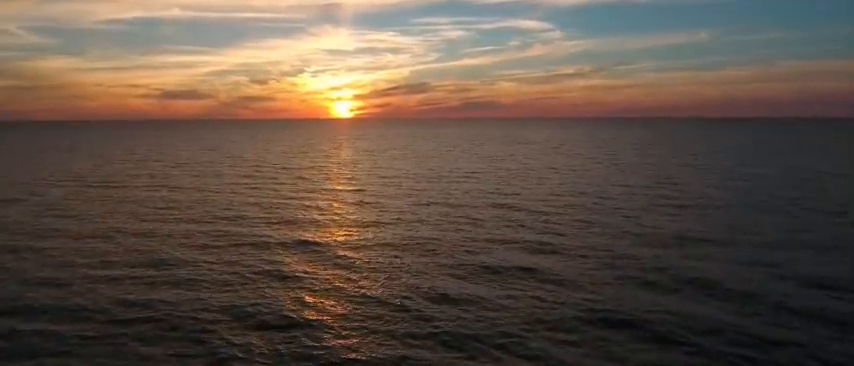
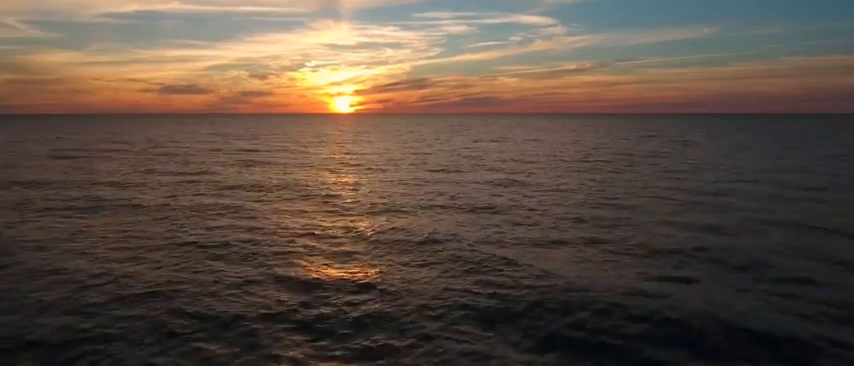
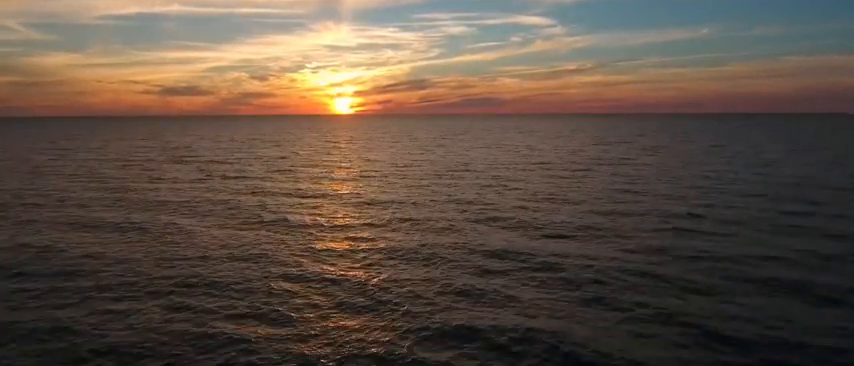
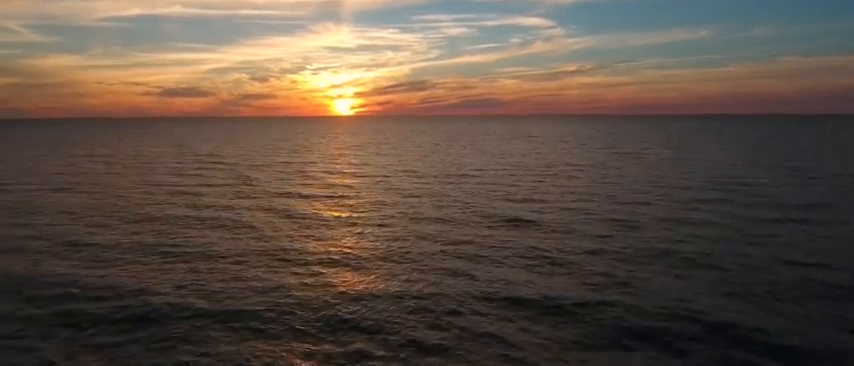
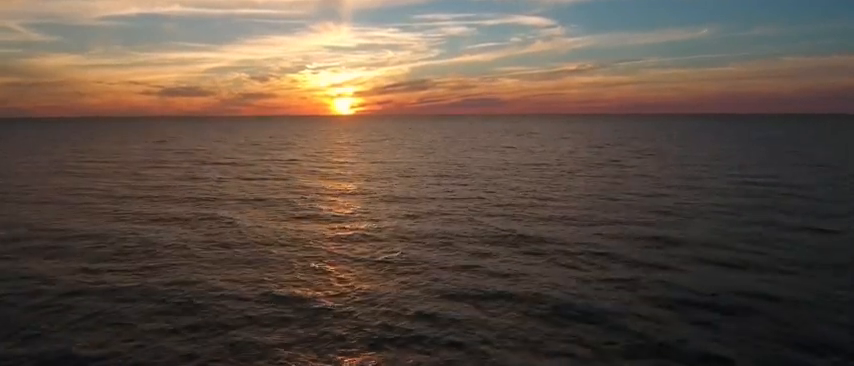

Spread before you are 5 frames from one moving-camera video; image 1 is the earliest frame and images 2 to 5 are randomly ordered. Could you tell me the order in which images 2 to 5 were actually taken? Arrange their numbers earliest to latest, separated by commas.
4, 5, 3, 2
